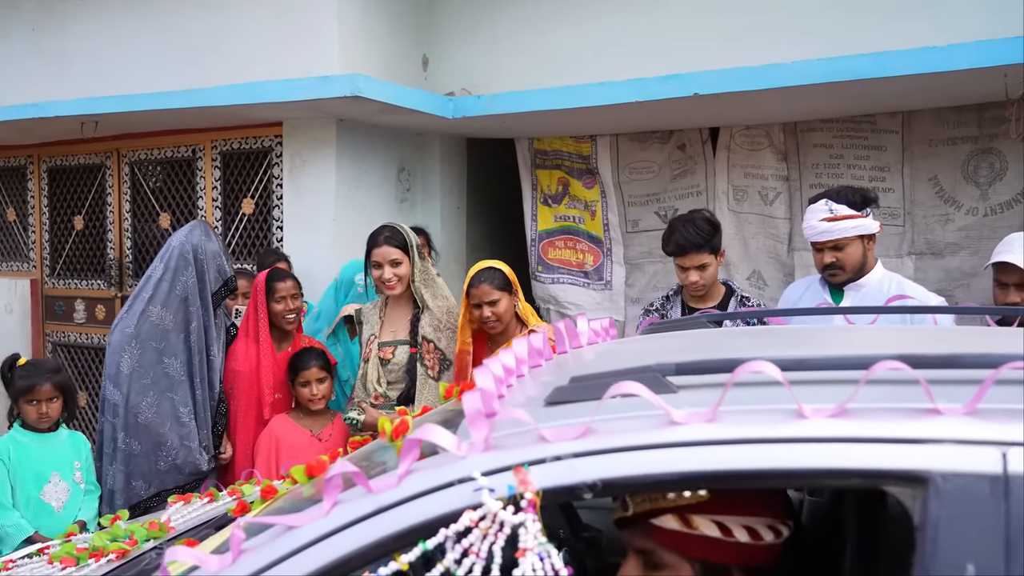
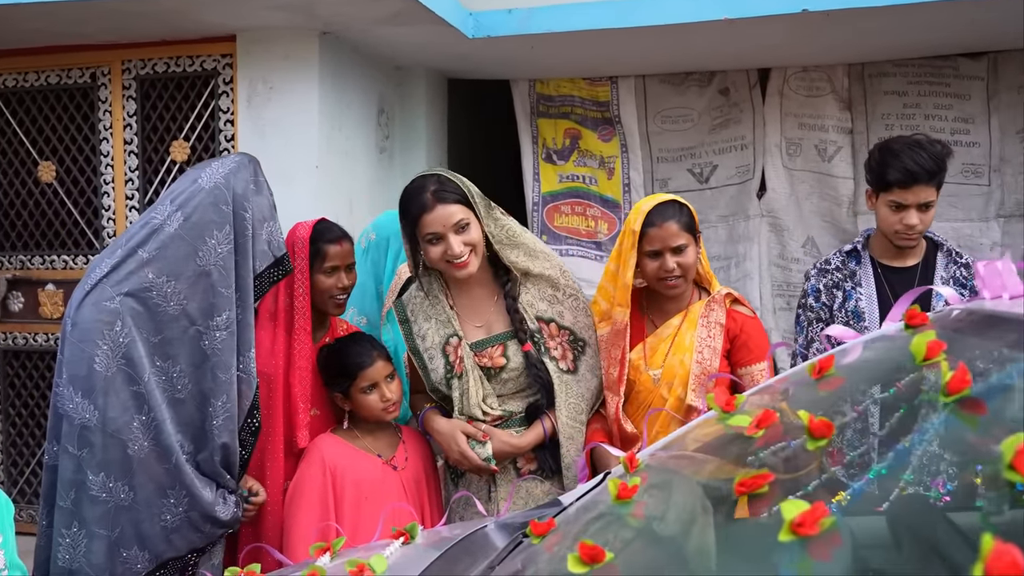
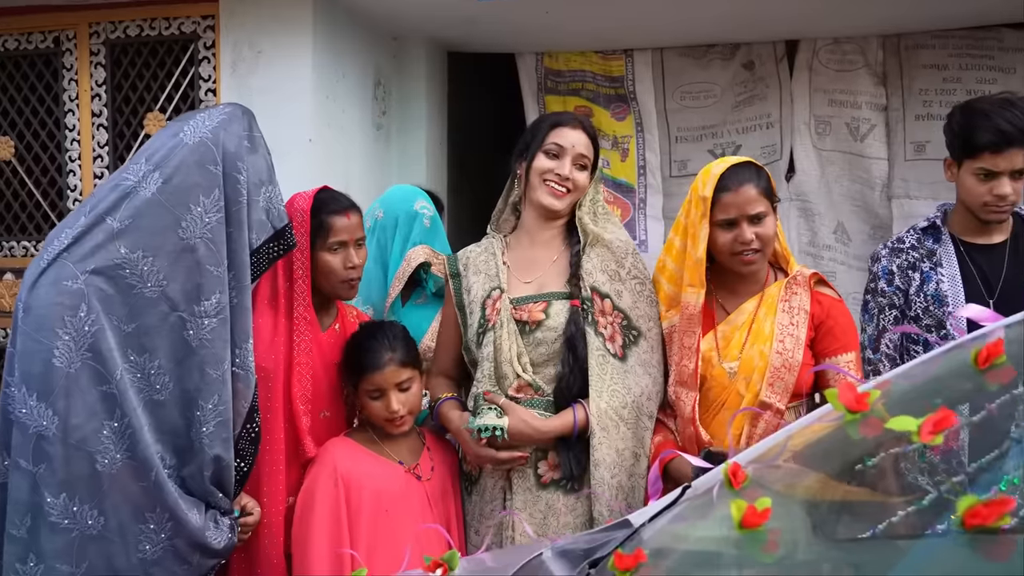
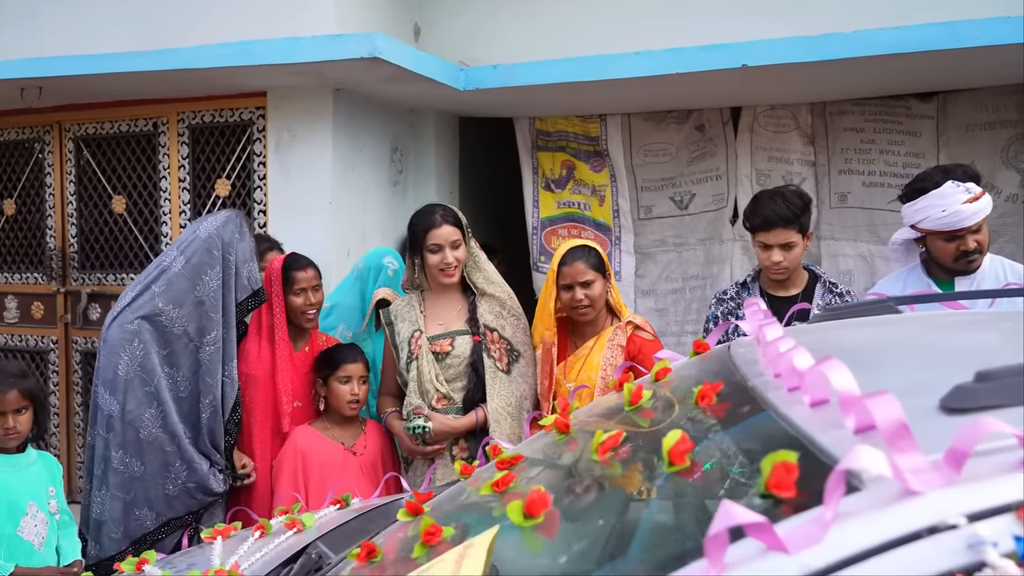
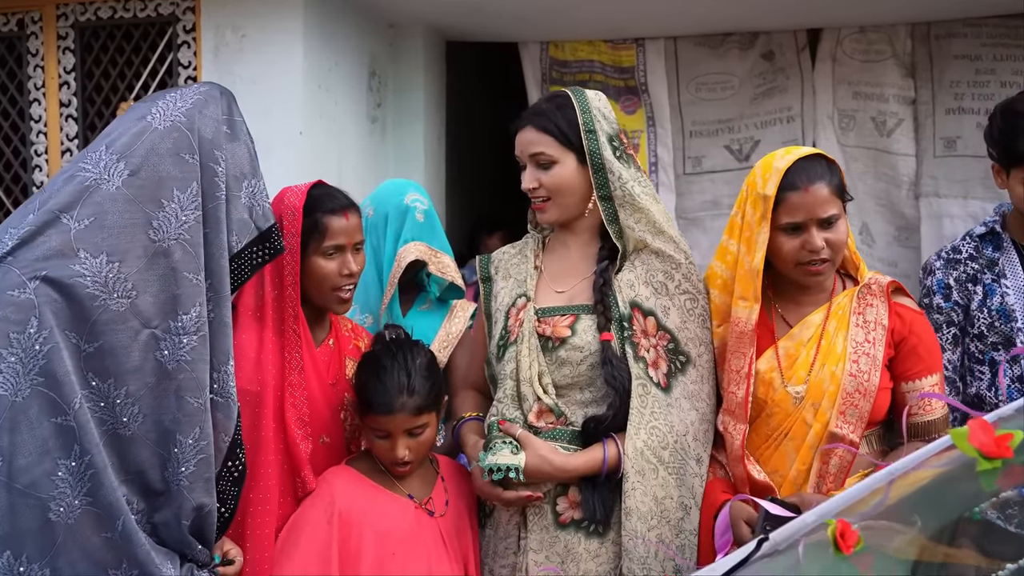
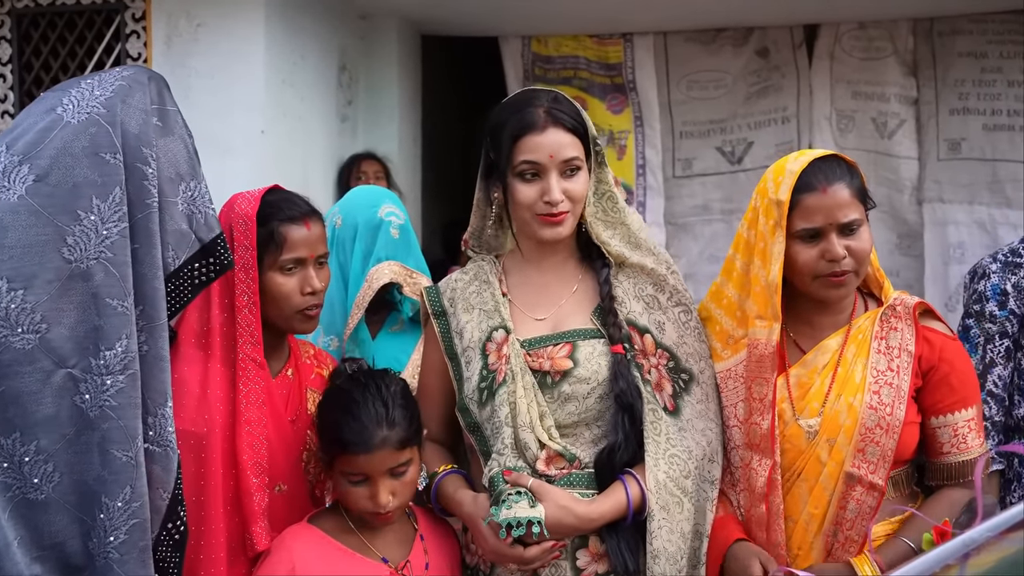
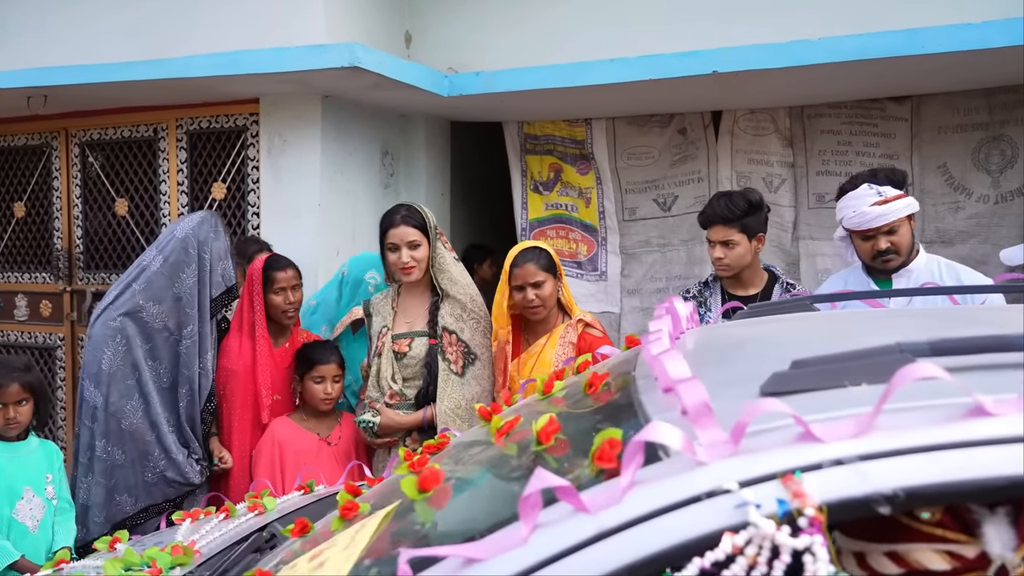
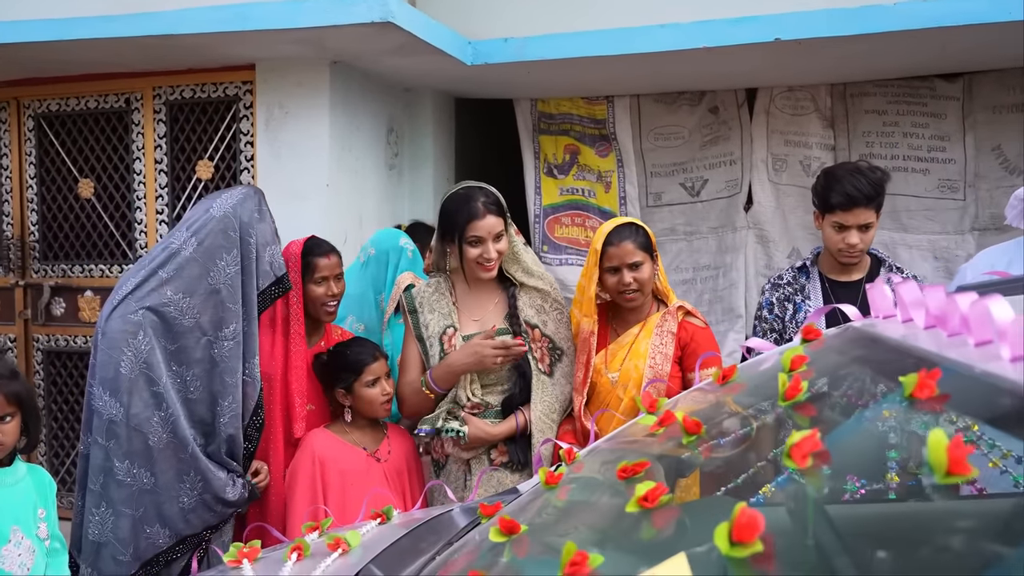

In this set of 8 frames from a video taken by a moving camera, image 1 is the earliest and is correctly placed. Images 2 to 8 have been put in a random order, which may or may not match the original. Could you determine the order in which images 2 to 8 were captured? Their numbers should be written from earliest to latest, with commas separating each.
7, 4, 8, 2, 3, 5, 6
